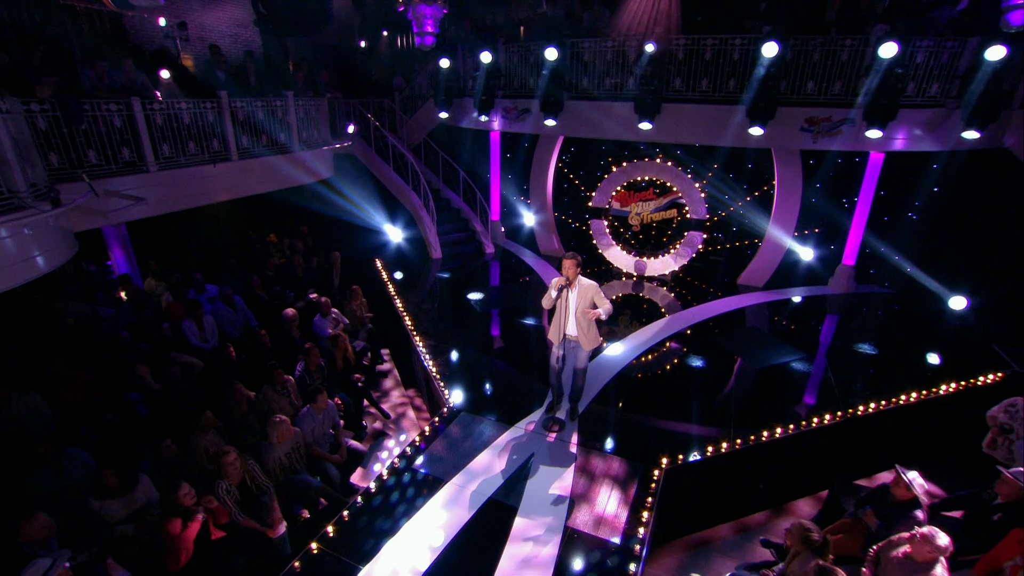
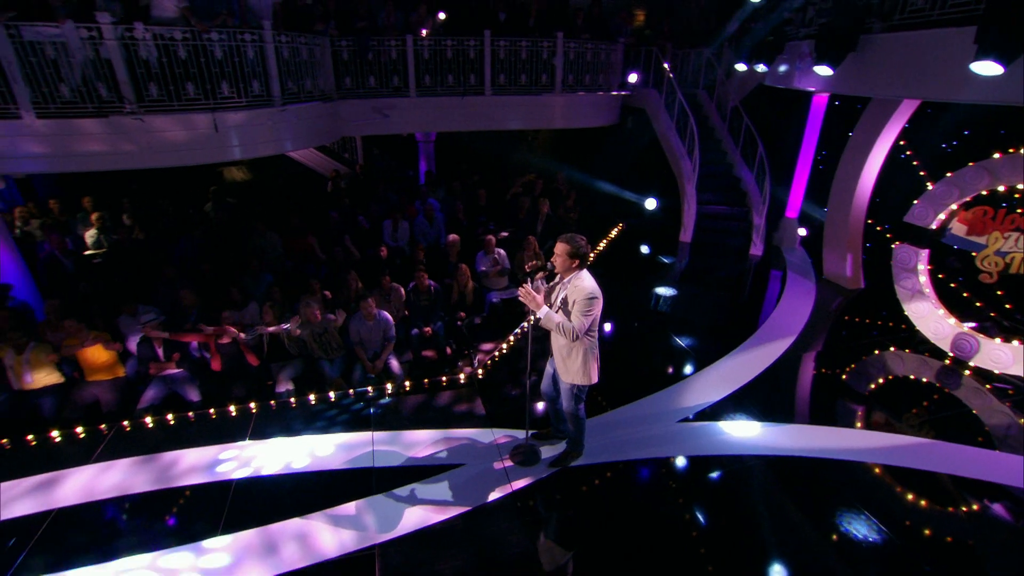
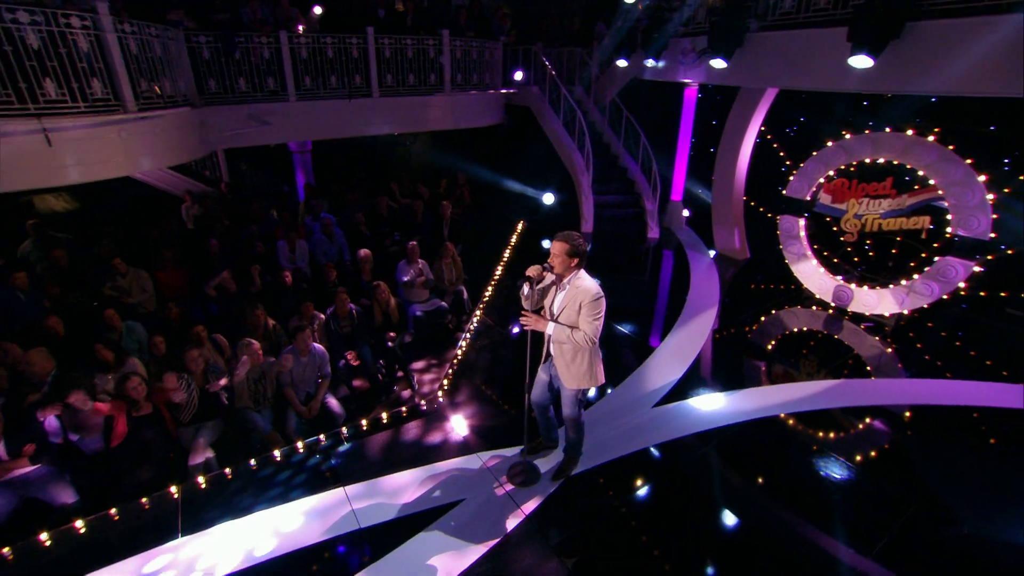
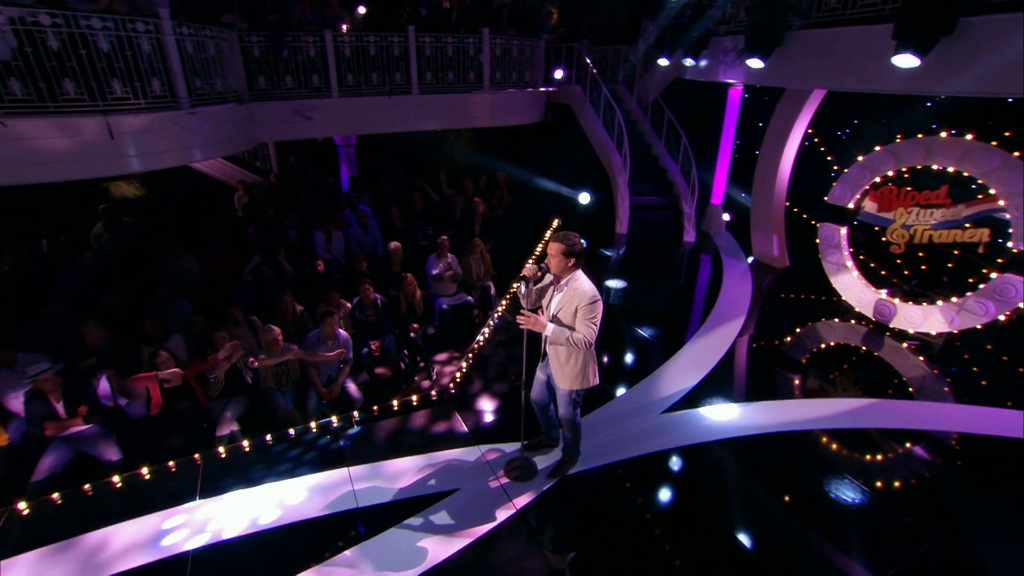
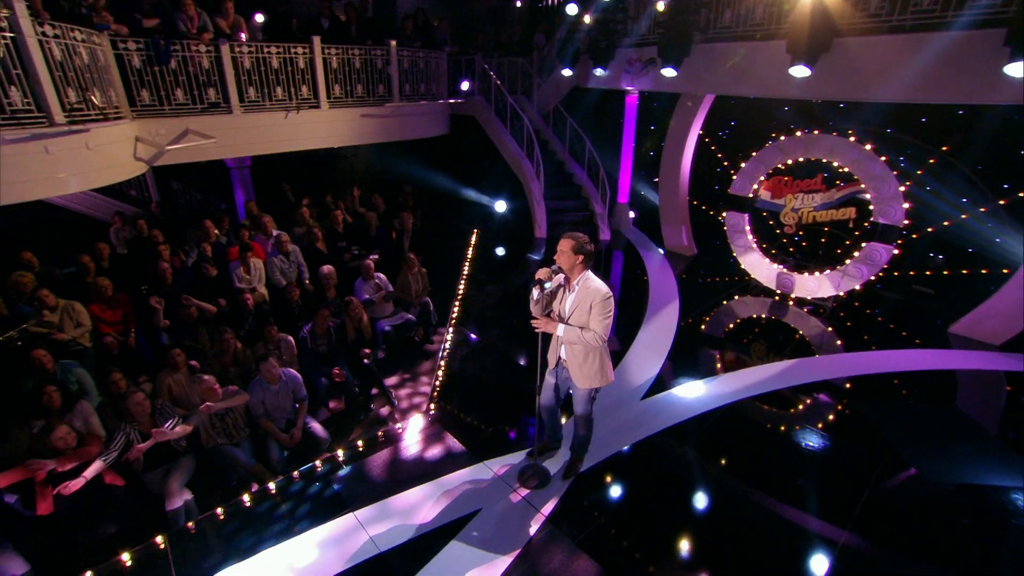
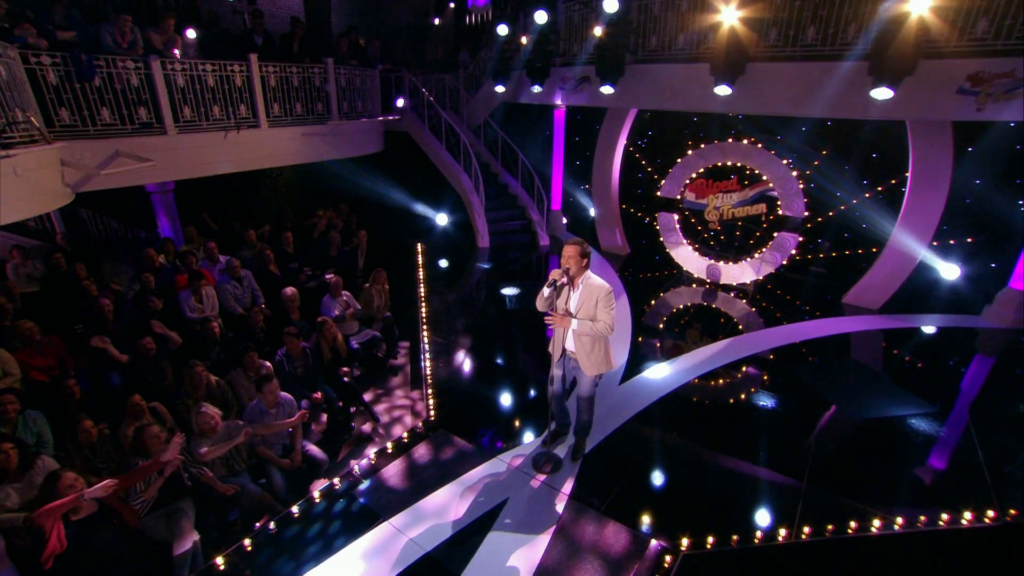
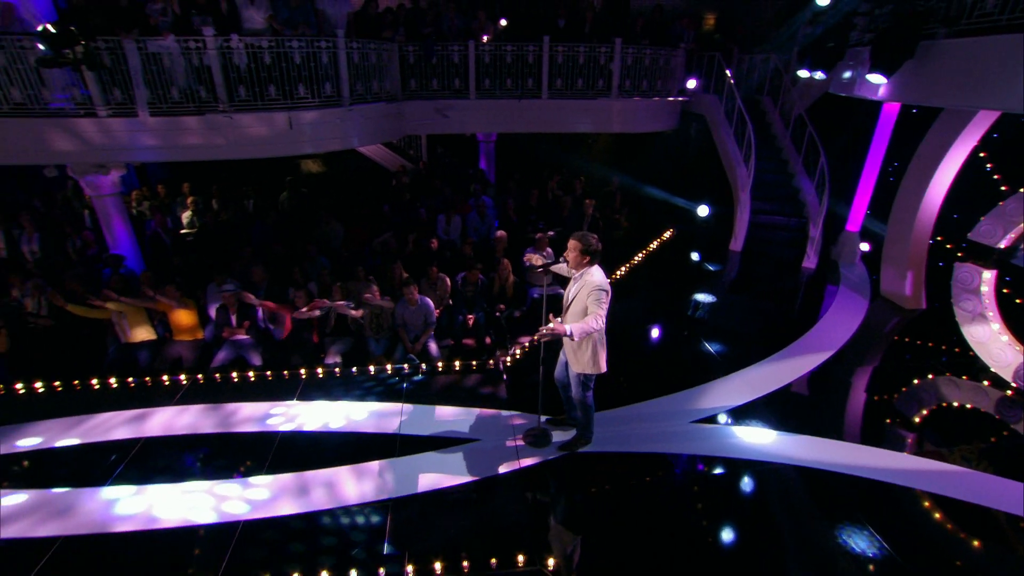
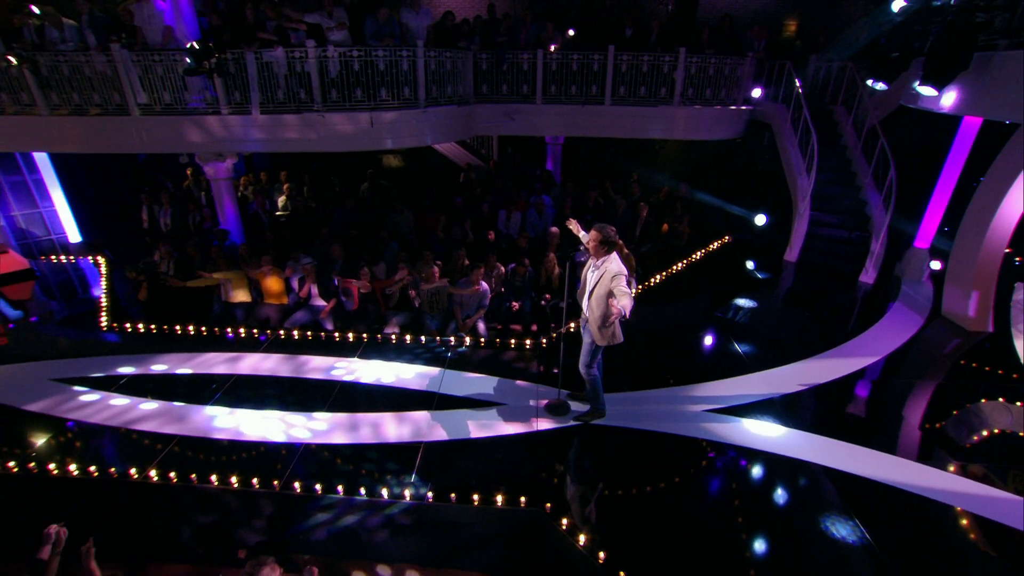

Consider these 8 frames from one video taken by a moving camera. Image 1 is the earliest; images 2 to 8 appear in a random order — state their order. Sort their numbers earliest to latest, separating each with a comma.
6, 5, 3, 4, 2, 7, 8
